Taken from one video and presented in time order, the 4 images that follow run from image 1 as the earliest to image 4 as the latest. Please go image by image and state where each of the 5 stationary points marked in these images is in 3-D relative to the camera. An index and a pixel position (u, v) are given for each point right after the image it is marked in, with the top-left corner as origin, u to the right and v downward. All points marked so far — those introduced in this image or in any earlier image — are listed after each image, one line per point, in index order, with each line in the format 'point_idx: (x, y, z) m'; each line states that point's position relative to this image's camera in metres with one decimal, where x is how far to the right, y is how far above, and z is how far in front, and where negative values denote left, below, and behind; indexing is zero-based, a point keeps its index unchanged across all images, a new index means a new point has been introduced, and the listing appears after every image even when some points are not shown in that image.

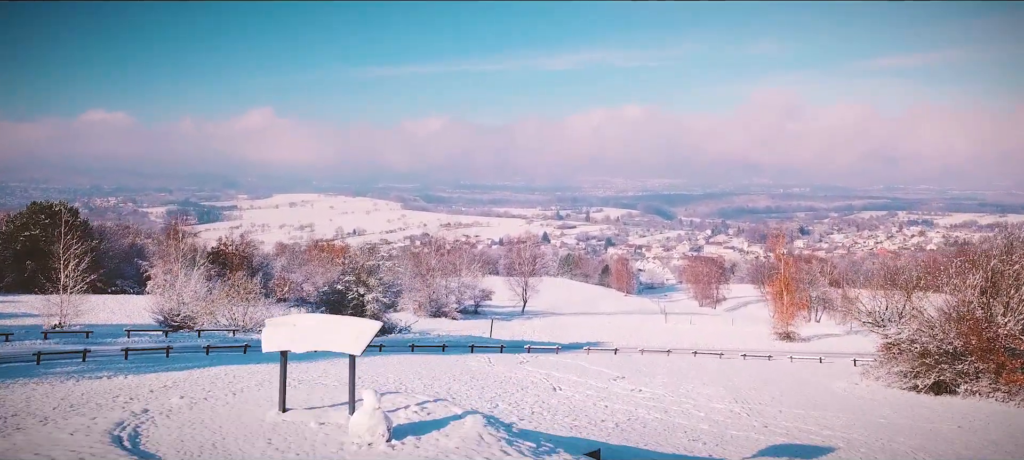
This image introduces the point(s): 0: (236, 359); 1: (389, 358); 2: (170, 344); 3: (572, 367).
0: (-9.4, -4.4, +17.9) m
1: (-4.4, -4.6, +18.8) m
2: (-12.5, -4.2, +19.3) m
3: (+2.2, -5.0, +19.3) m
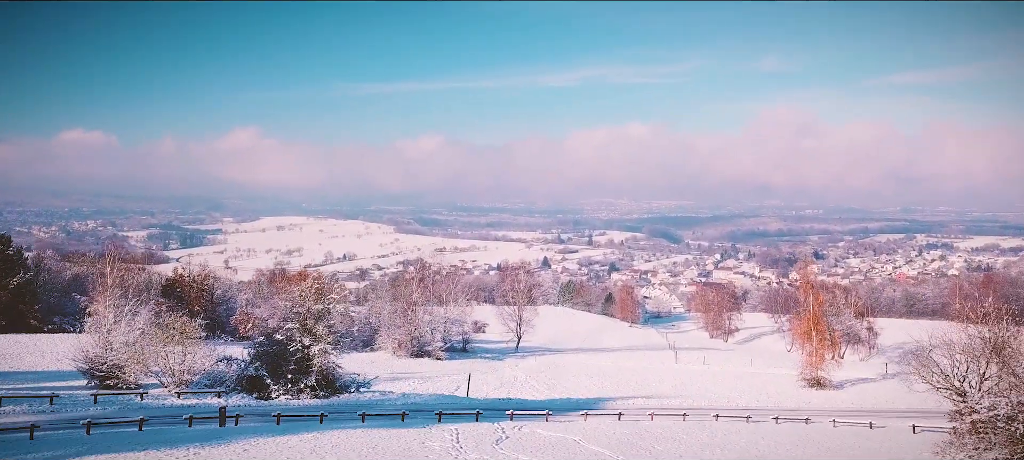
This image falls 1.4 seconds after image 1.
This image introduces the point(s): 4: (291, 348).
0: (-10.1, -5.5, +13.7) m
1: (-5.2, -5.7, +14.6) m
2: (-13.2, -5.3, +15.1) m
3: (+1.5, -6.2, +15.0) m
4: (-7.8, -4.1, +18.3) m
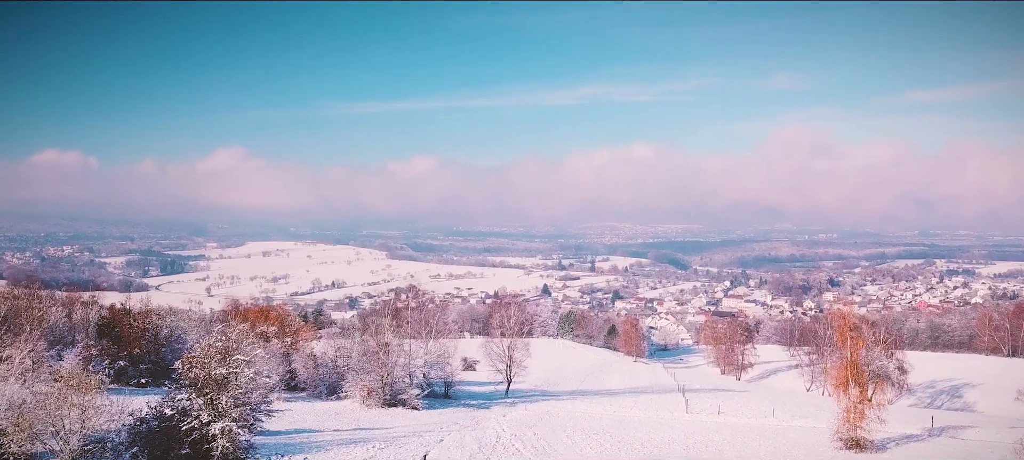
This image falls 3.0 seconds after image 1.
0: (-11.2, -6.4, +9.5) m
1: (-6.2, -6.7, +10.3) m
2: (-14.2, -6.2, +10.9) m
3: (+0.4, -7.1, +10.6) m
4: (-8.8, -5.2, +14.1) m
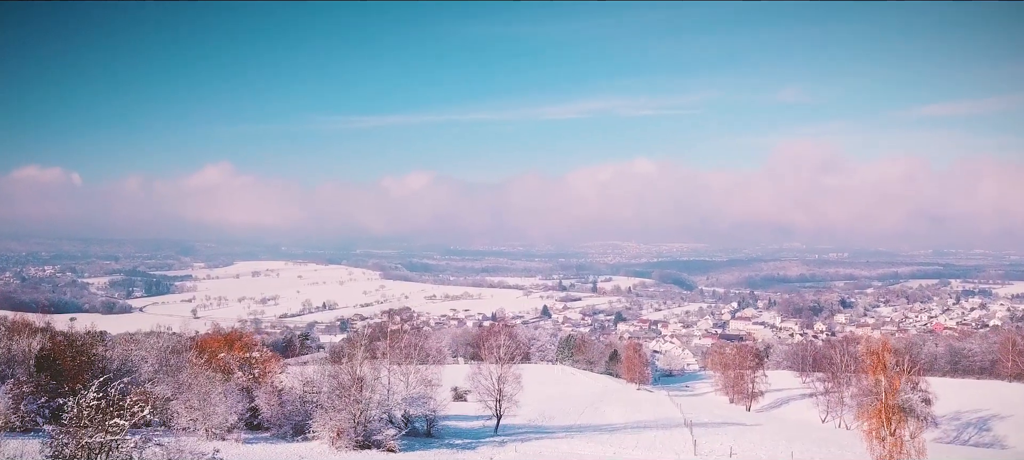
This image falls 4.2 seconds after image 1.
0: (-11.9, -6.8, +6.7) m
1: (-7.0, -7.1, +7.4) m
2: (-15.0, -6.7, +8.1) m
3: (-0.3, -7.6, +7.6) m
4: (-9.5, -5.8, +11.3) m
